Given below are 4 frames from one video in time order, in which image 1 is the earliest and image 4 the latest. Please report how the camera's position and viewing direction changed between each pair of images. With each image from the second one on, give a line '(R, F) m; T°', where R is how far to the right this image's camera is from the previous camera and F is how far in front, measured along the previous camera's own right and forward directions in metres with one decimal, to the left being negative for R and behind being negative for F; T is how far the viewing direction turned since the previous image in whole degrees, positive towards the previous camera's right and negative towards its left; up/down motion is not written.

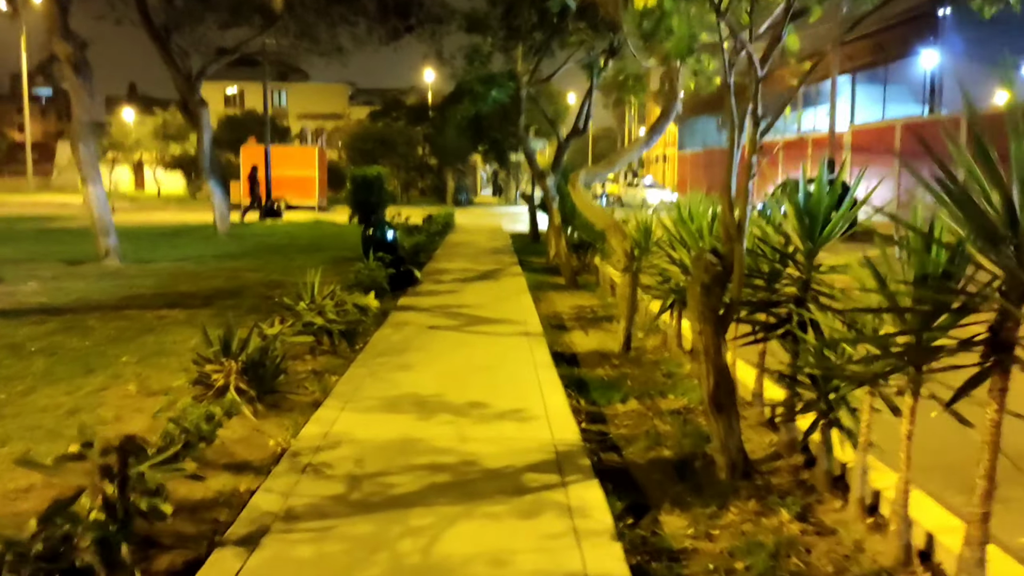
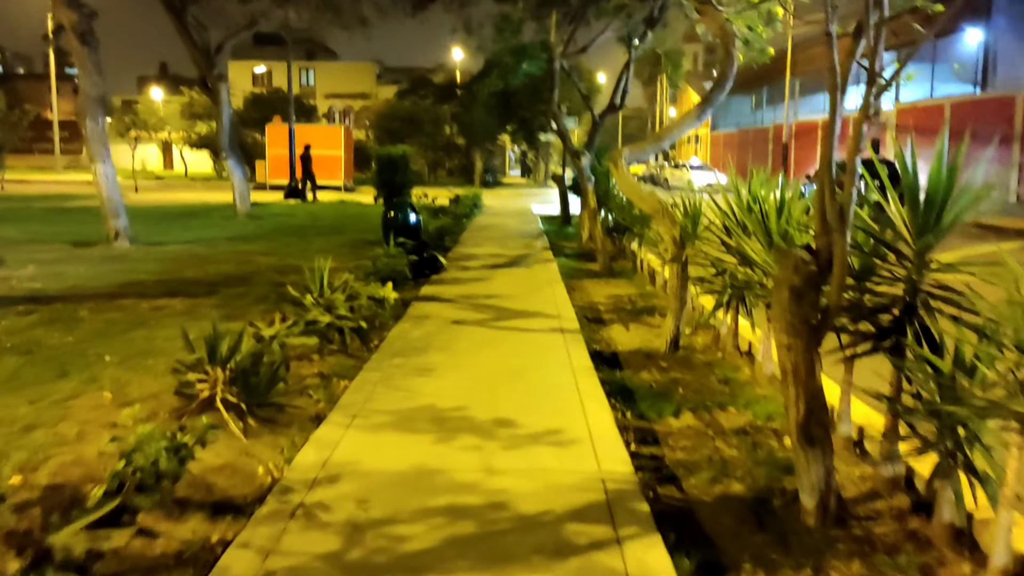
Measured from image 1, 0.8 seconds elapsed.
(-0.1, +1.1) m; -2°
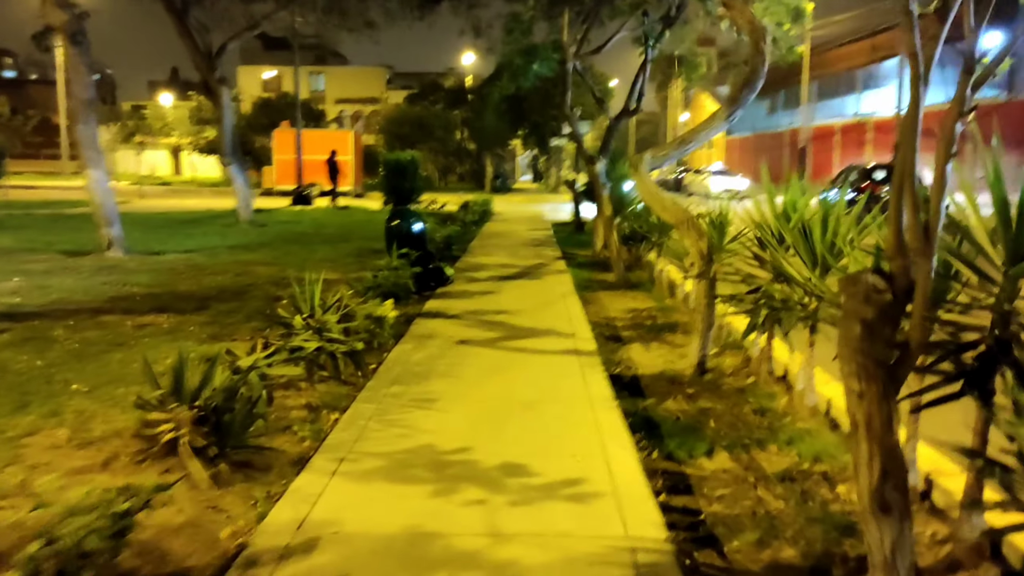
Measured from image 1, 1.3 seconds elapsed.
(0.0, +0.8) m; -1°
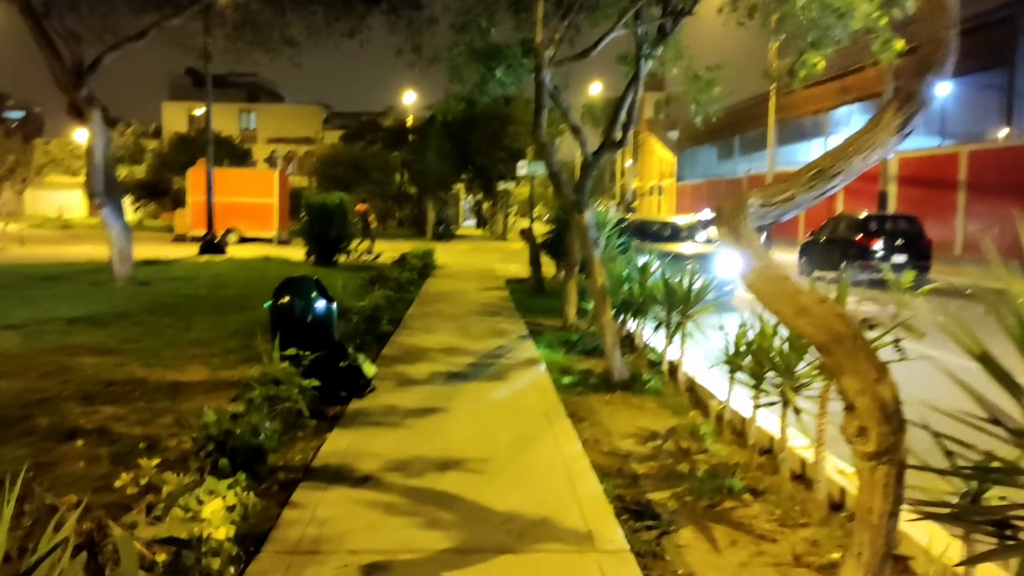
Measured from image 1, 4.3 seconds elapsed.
(-0.1, +4.3) m; +4°
